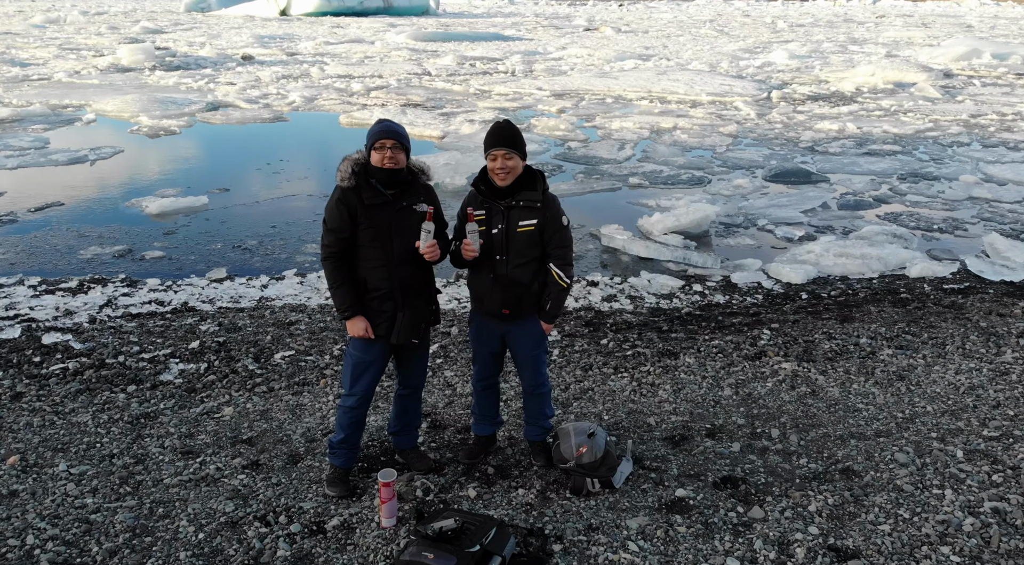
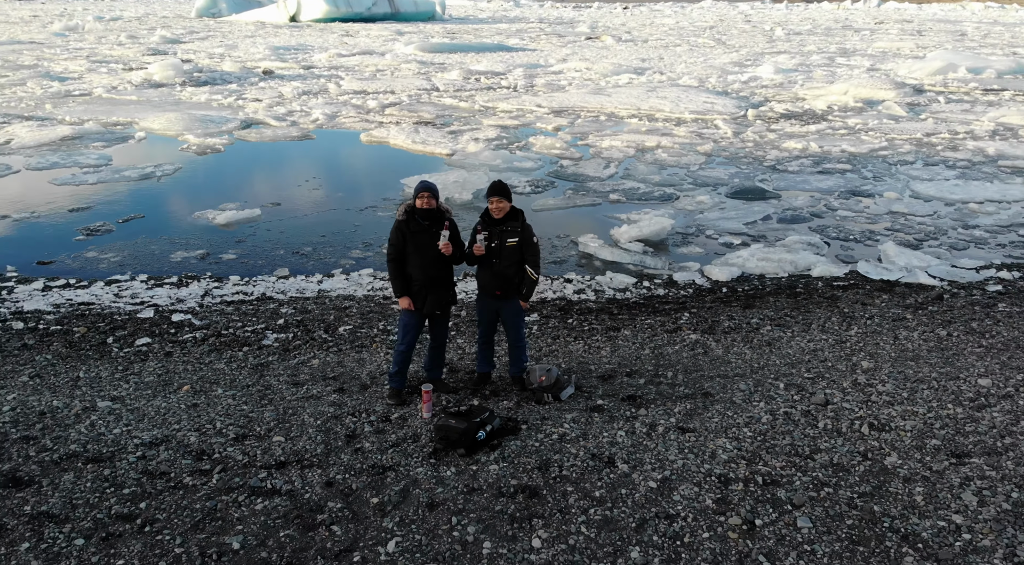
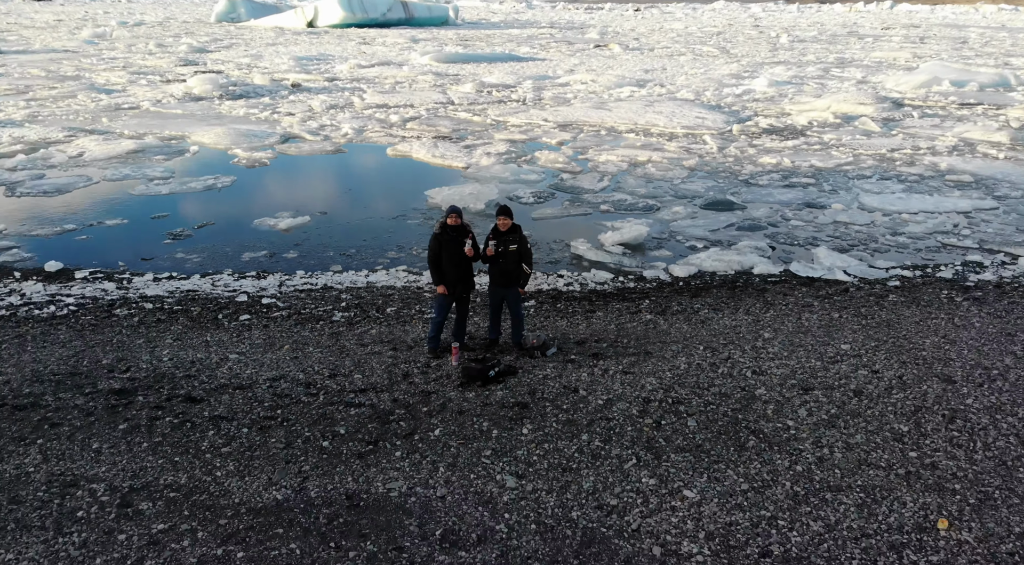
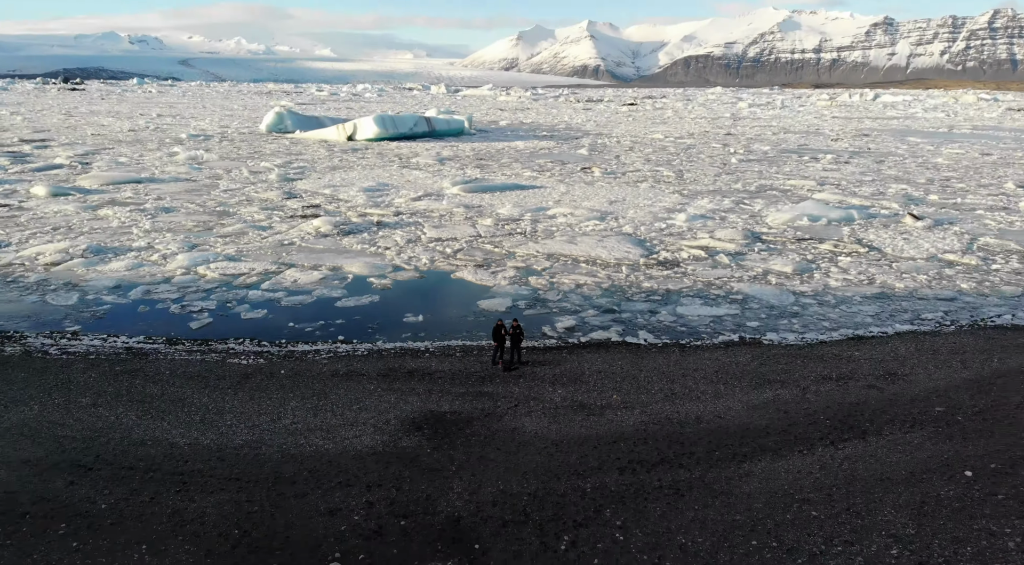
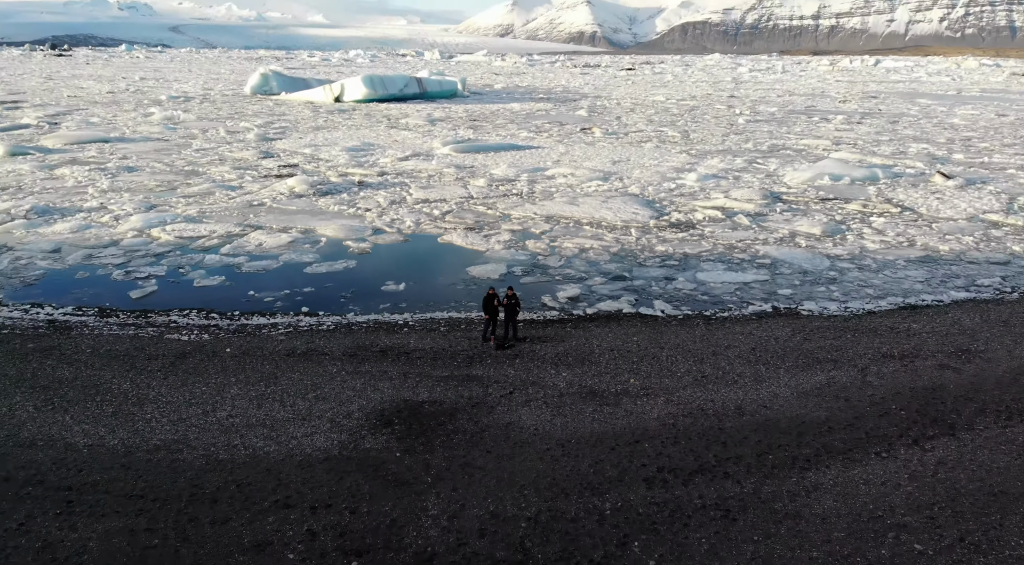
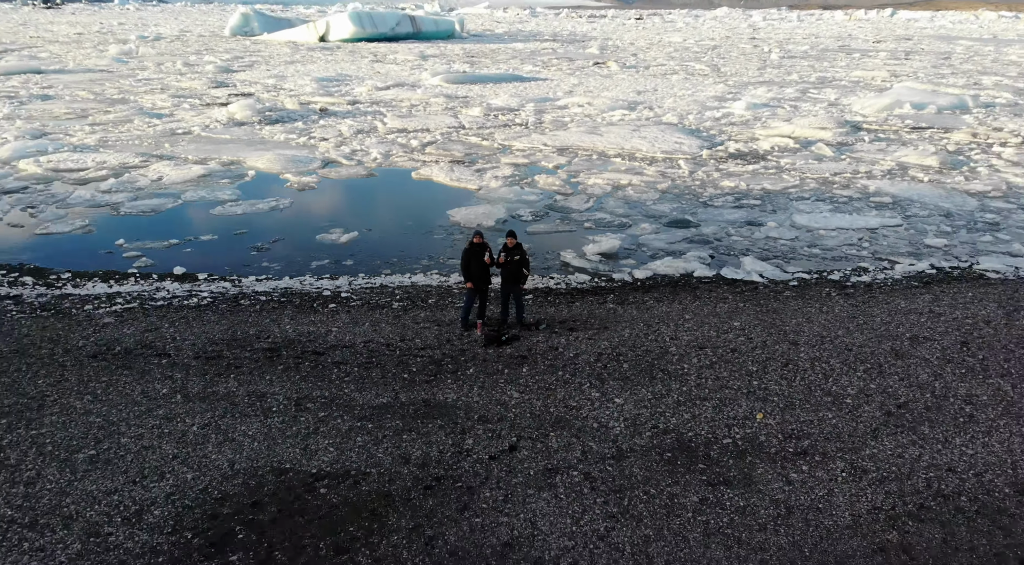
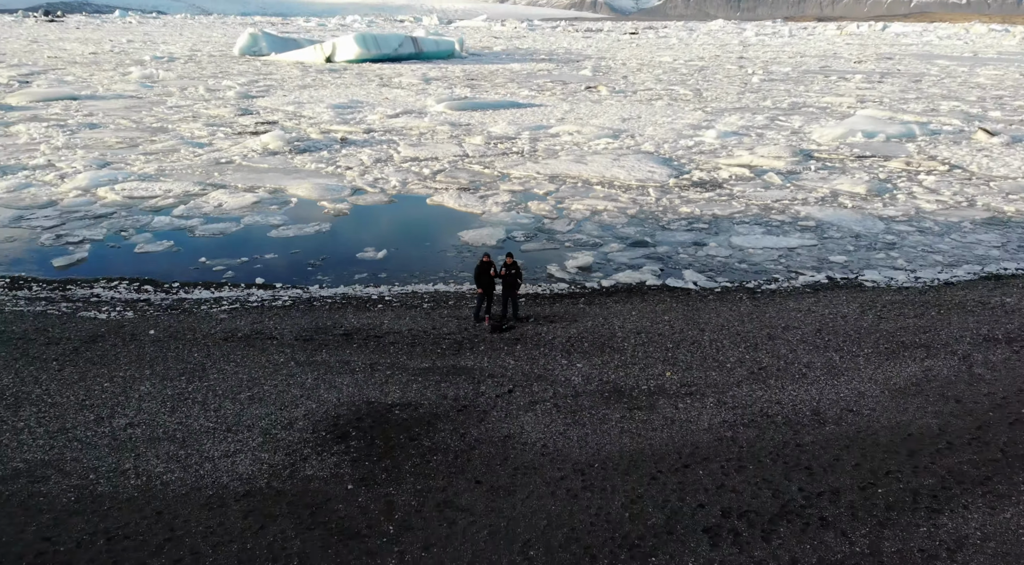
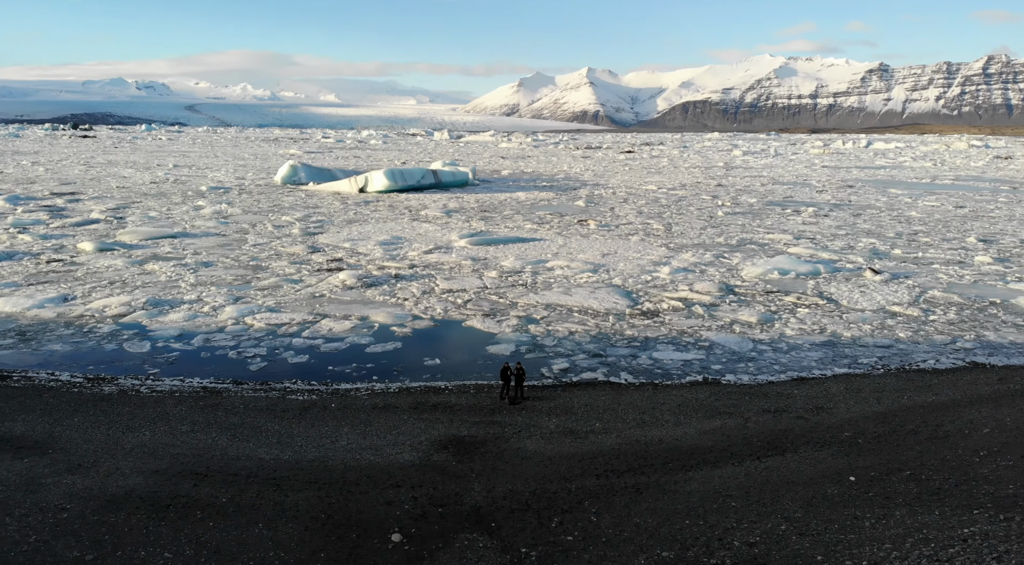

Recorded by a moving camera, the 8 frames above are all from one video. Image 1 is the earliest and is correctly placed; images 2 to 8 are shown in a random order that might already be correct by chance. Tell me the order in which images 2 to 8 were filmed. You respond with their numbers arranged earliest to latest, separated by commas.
2, 3, 6, 7, 5, 4, 8
